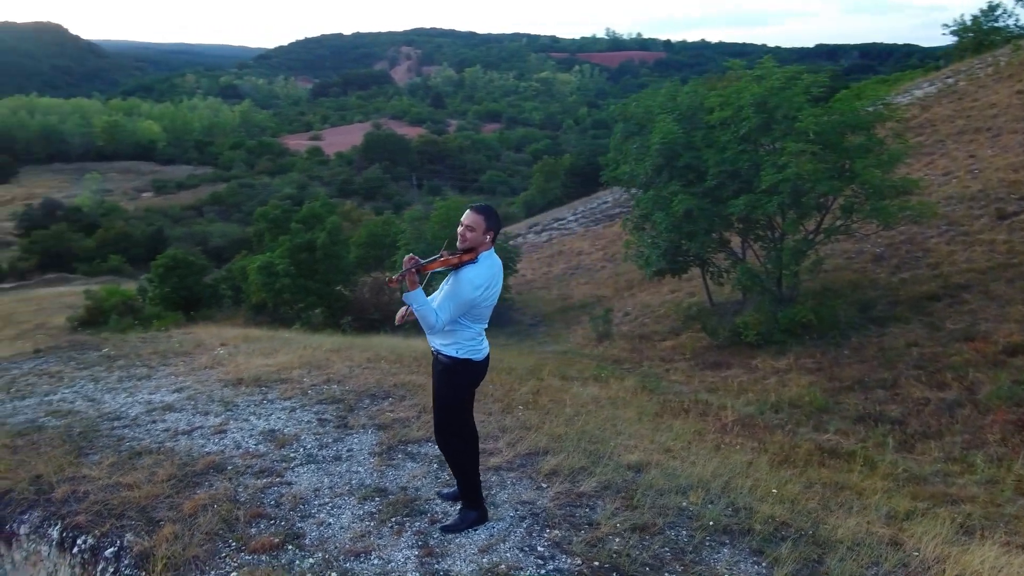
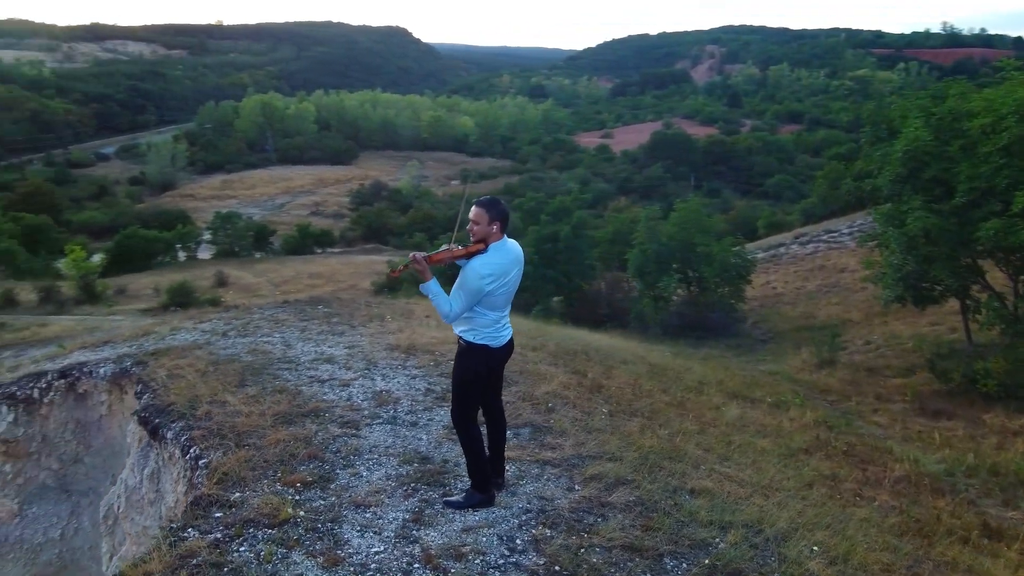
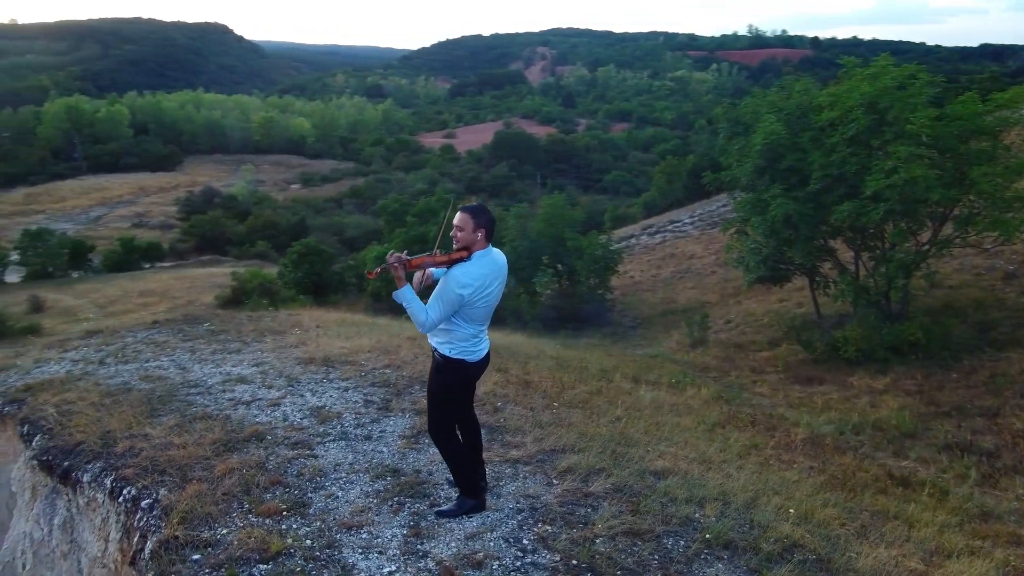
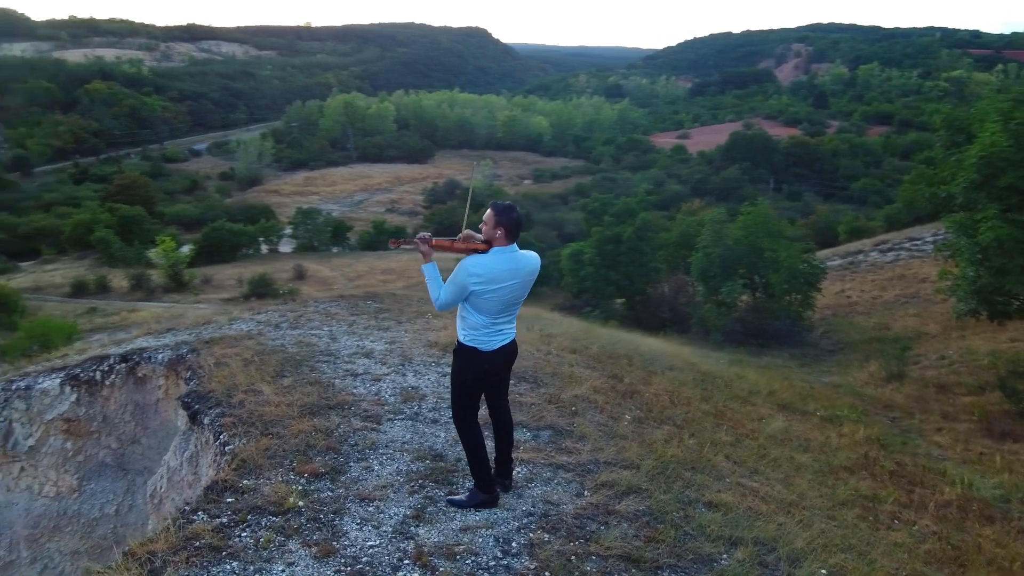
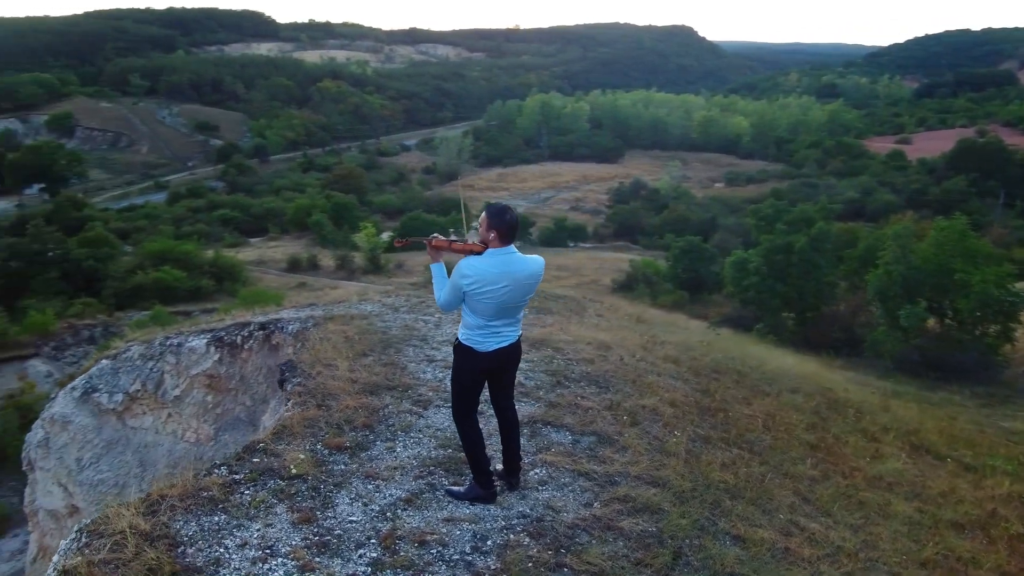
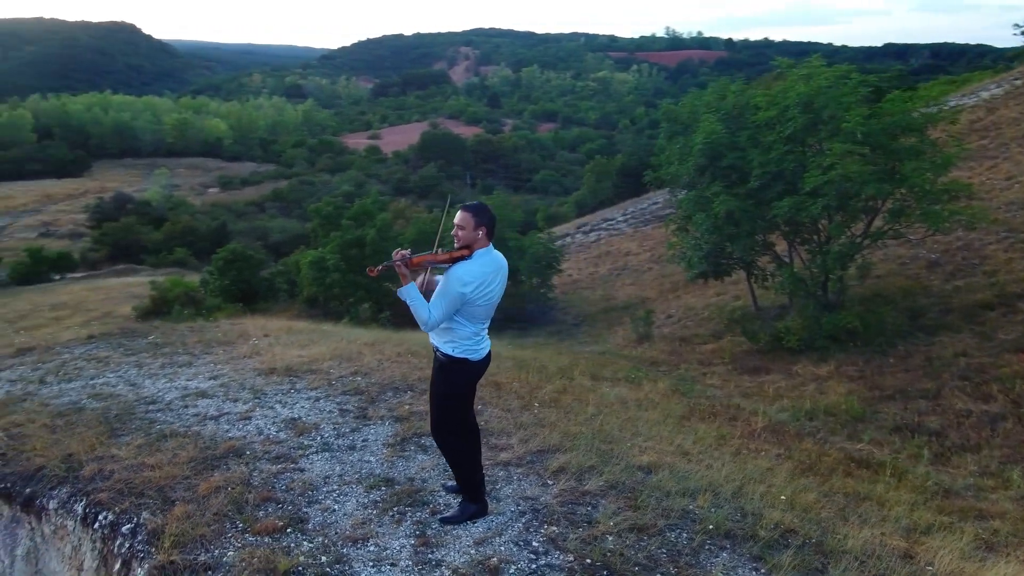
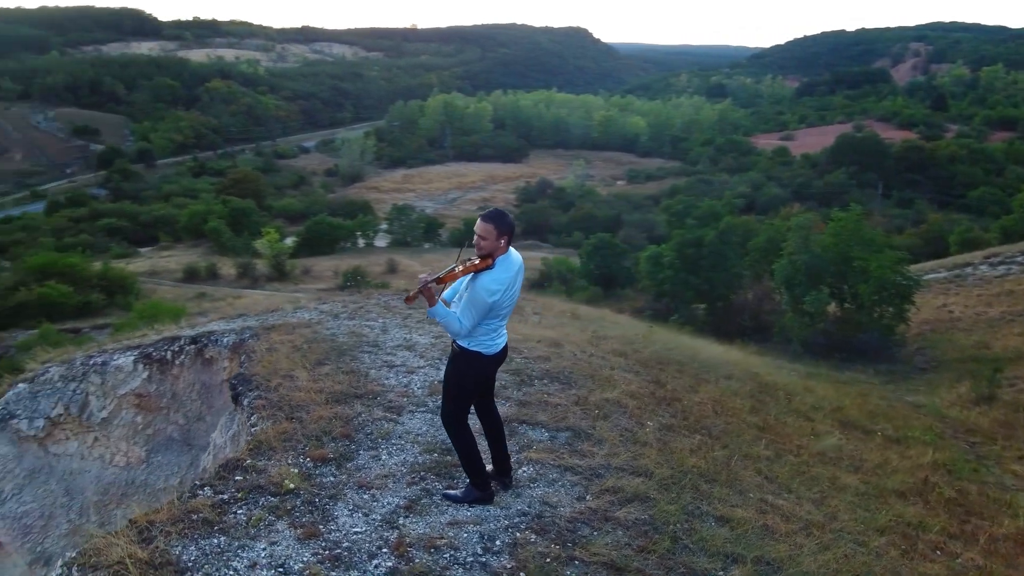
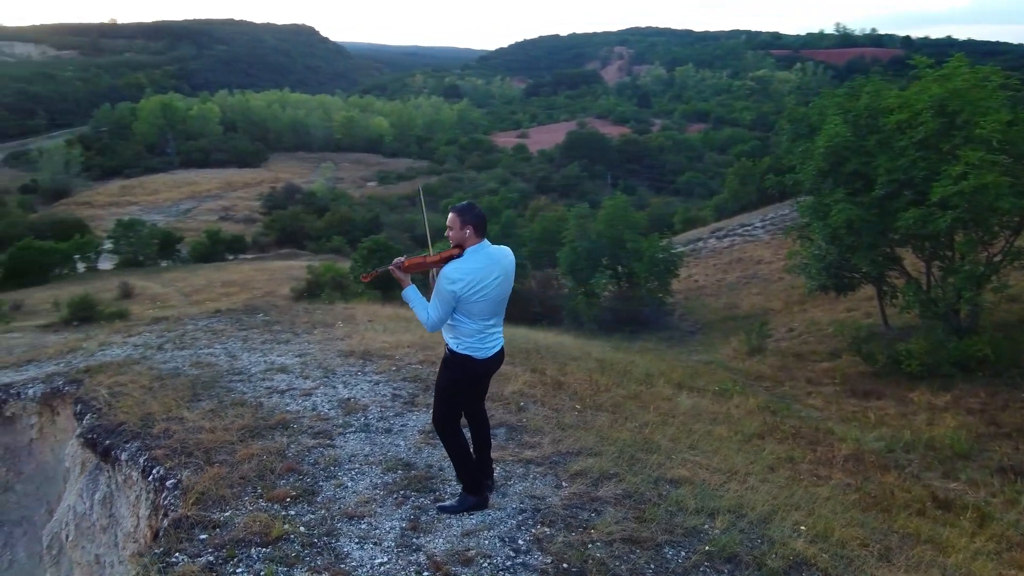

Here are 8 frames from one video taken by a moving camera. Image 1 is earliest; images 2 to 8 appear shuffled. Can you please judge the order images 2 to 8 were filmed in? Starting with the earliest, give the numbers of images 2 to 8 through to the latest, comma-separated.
6, 3, 8, 2, 4, 7, 5
